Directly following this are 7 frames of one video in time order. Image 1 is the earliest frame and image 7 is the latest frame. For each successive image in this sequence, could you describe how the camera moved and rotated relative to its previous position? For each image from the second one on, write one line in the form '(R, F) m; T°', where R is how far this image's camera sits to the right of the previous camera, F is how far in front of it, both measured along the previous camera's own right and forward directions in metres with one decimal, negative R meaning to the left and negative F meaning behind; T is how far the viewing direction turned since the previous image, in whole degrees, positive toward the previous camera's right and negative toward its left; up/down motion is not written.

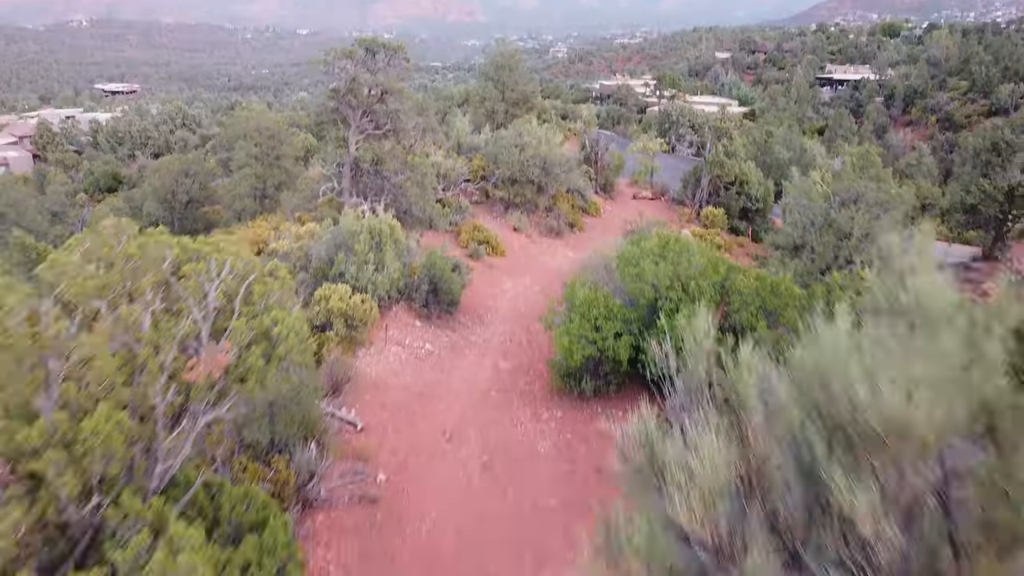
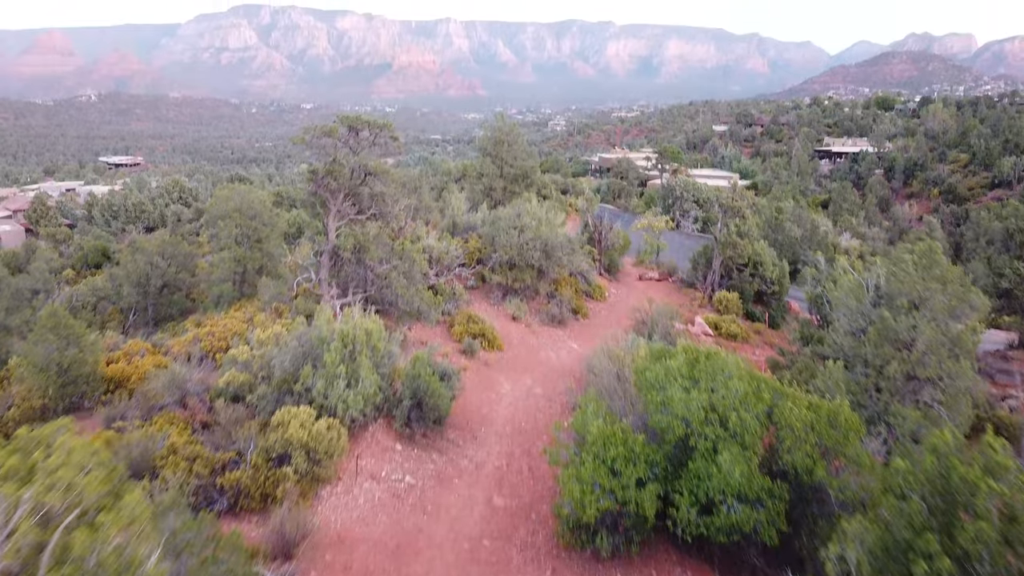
(0.0, +1.3) m; 0°
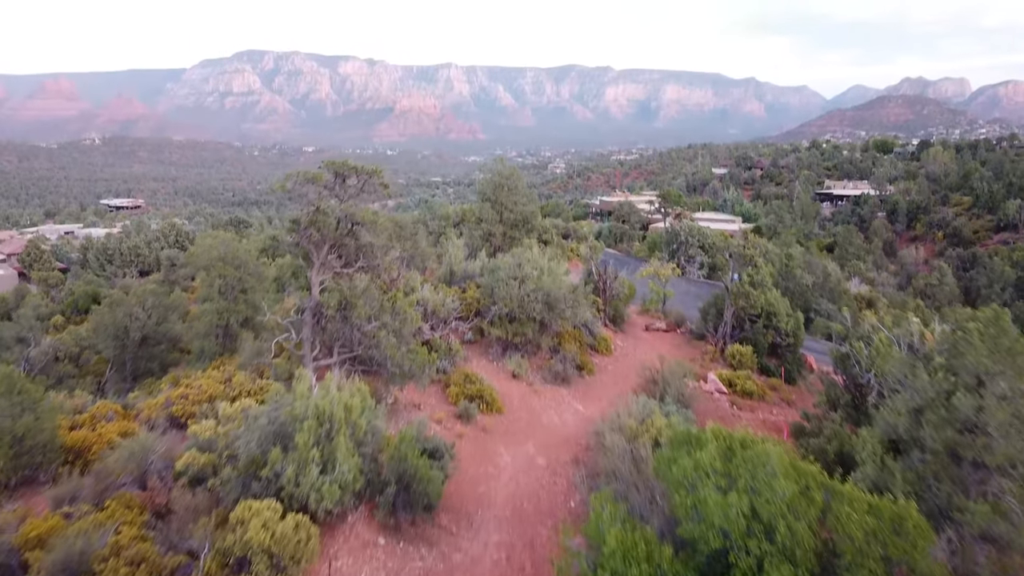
(0.0, +0.9) m; 0°
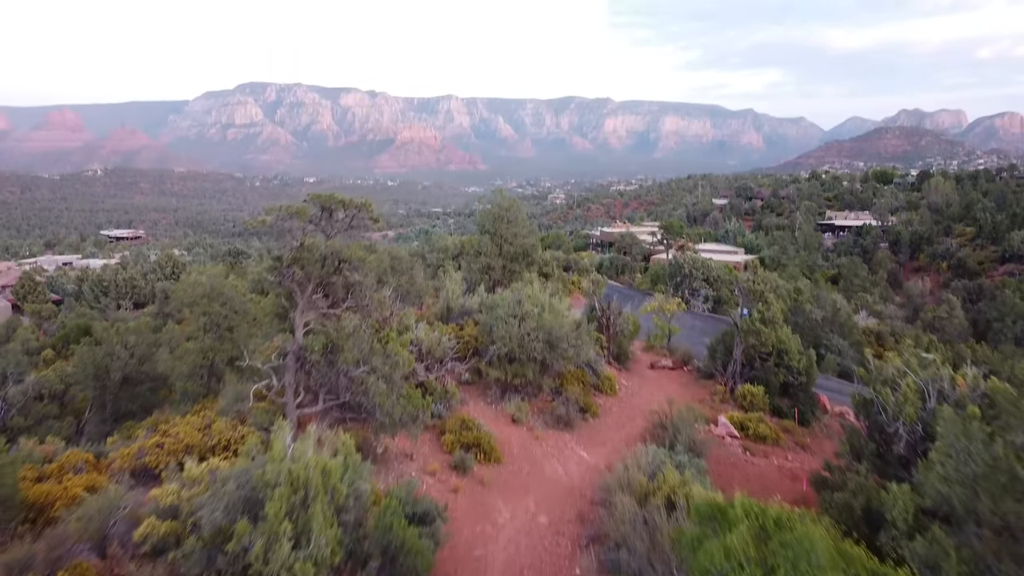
(0.0, +0.7) m; 0°
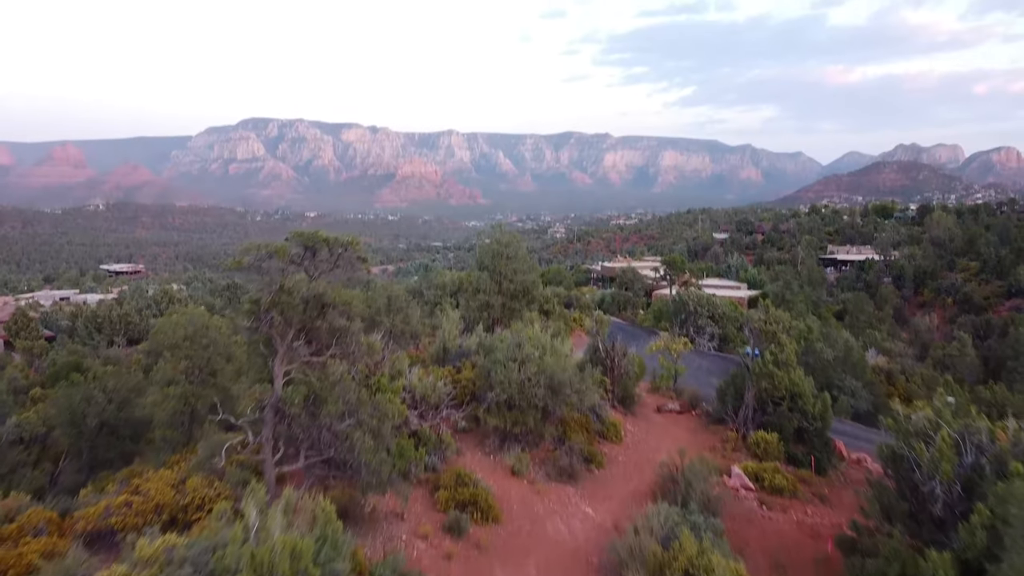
(0.0, +0.8) m; 0°
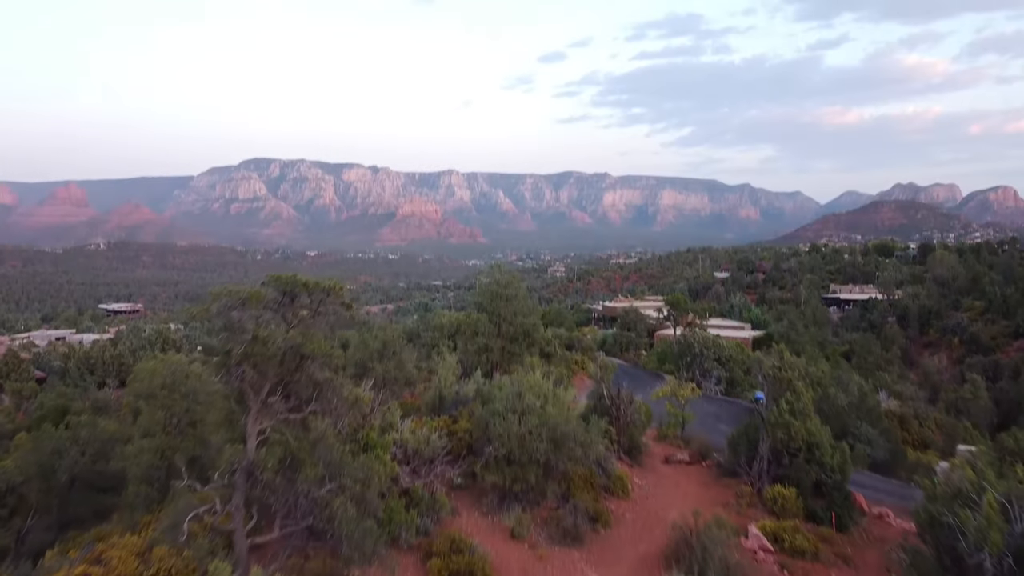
(0.0, +0.8) m; 0°
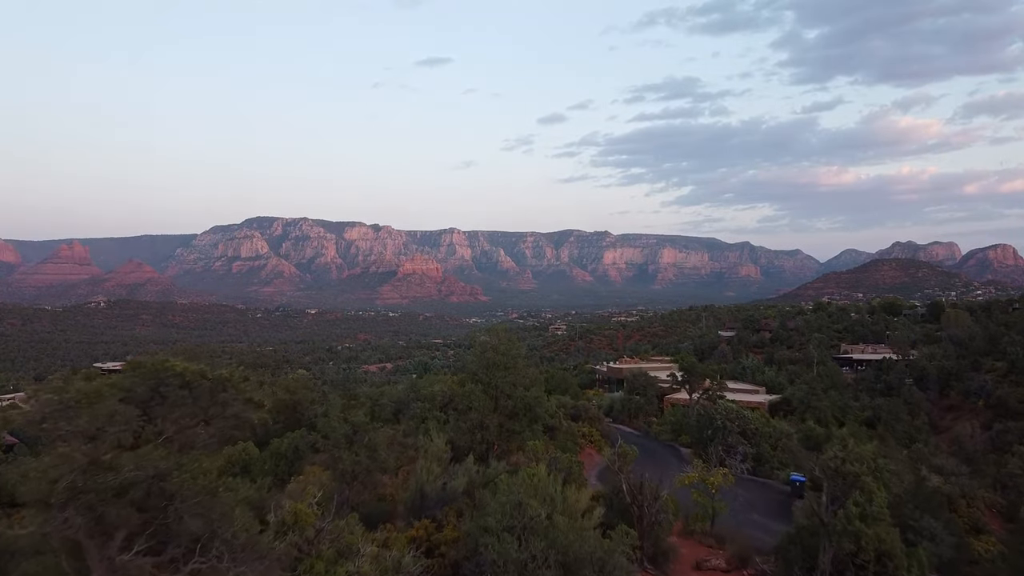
(0.0, +2.7) m; 0°
